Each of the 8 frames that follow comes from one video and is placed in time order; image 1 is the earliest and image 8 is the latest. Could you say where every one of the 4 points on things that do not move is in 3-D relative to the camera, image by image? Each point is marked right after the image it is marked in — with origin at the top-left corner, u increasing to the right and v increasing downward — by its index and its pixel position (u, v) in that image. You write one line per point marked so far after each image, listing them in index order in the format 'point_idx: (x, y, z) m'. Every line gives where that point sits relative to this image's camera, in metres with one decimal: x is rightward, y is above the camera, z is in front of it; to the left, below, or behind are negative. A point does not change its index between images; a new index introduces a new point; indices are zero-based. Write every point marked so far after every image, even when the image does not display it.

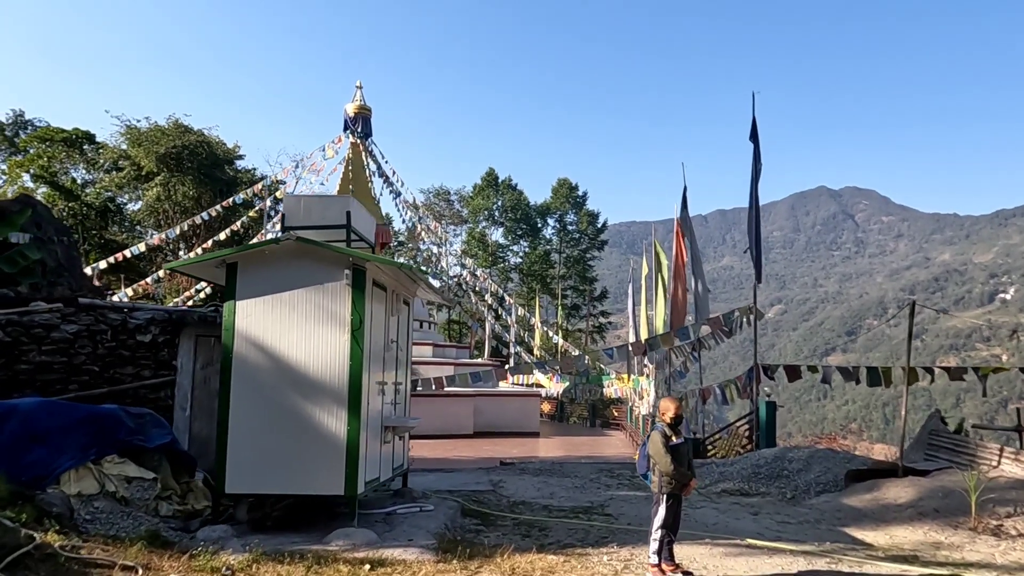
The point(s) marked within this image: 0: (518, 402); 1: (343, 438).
0: (+0.2, -3.1, +19.5) m
1: (-1.0, -0.9, +4.2) m
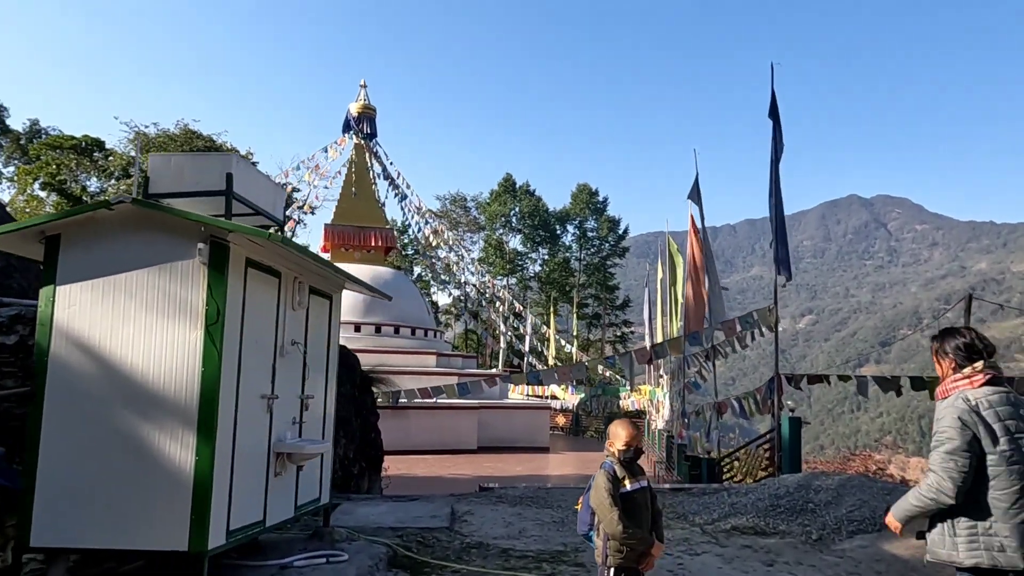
0: (+0.4, -3.2, +18.3) m
1: (-1.4, -0.8, +3.1) m
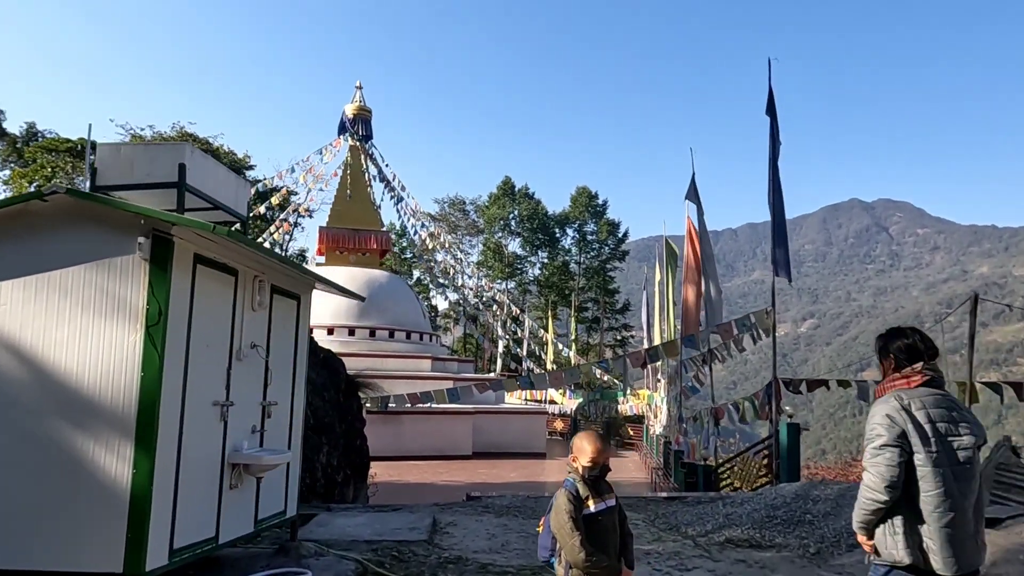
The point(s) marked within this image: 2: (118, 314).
0: (+0.3, -3.3, +18.0) m
1: (-1.5, -0.8, +2.8) m
2: (-1.6, -0.1, +2.9) m
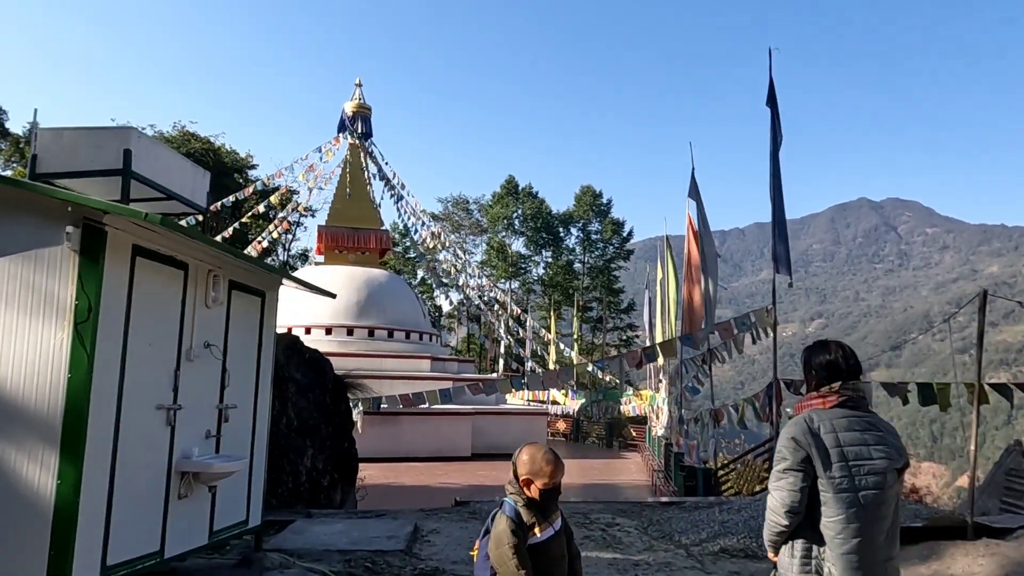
0: (+0.3, -3.2, +17.7) m
1: (-1.7, -0.8, +2.6) m
2: (-1.7, -0.1, +2.7) m
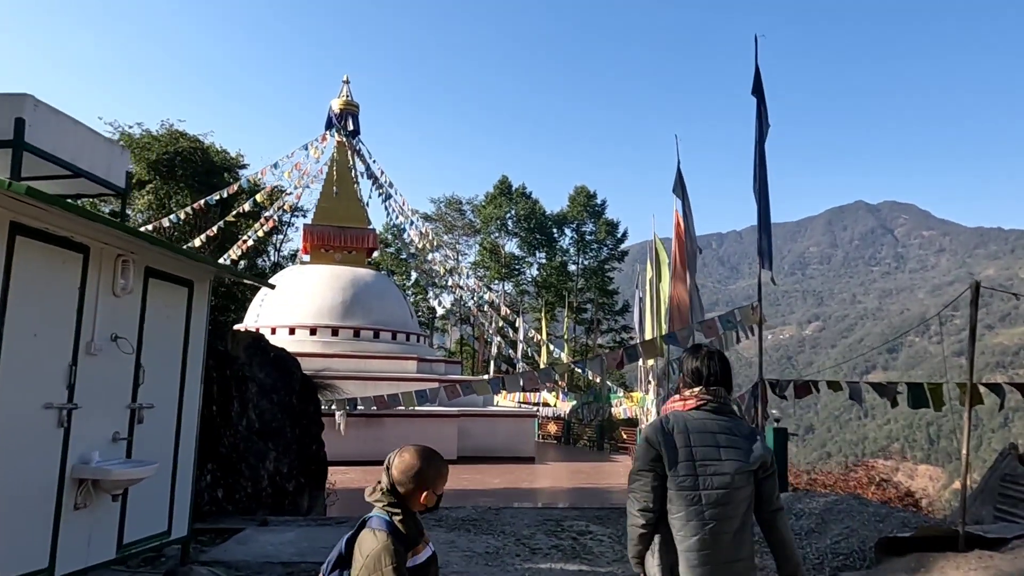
0: (0.0, -3.2, +17.4) m
1: (-1.9, -0.7, +2.3) m
2: (-2.0, 0.0, +2.4) m
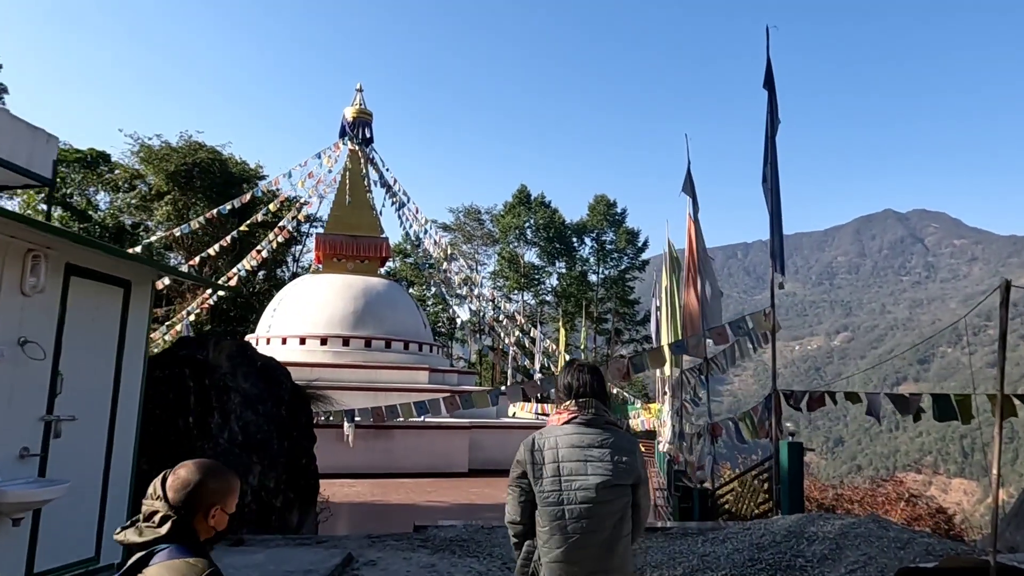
0: (+0.3, -3.4, +16.9) m
1: (-2.1, -0.7, +1.9) m
2: (-2.2, 0.0, +2.0) m
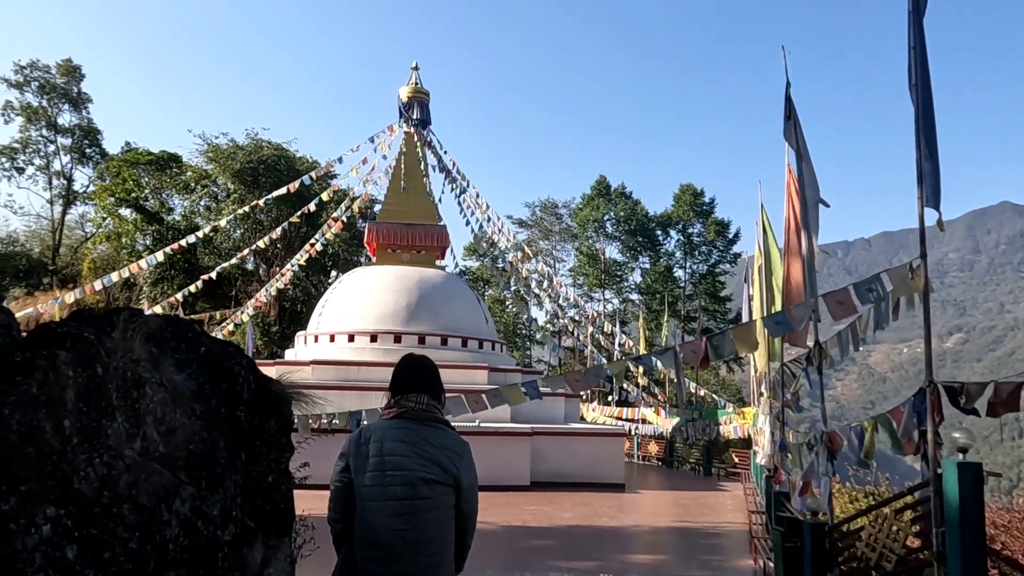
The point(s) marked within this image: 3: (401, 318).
0: (+1.6, -3.1, +14.7) m
1: (-2.6, -0.3, +0.1) m
2: (-2.7, +0.3, +0.3) m
3: (-2.6, -0.7, +17.1) m
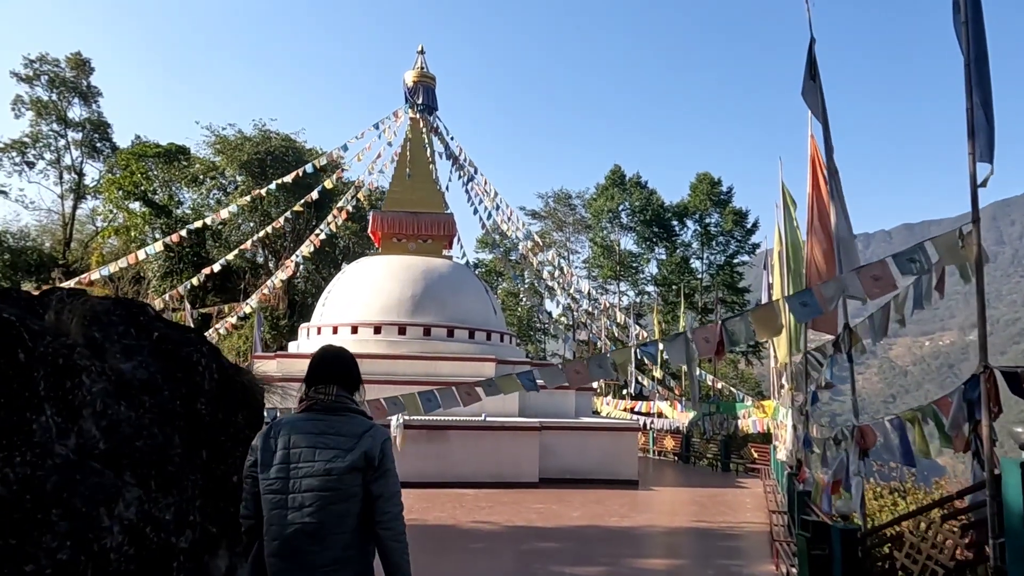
0: (+1.8, -2.9, +14.1) m
1: (-2.8, -0.2, -0.4) m
2: (-2.9, +0.4, -0.3) m
3: (-2.4, -0.5, +16.6) m
